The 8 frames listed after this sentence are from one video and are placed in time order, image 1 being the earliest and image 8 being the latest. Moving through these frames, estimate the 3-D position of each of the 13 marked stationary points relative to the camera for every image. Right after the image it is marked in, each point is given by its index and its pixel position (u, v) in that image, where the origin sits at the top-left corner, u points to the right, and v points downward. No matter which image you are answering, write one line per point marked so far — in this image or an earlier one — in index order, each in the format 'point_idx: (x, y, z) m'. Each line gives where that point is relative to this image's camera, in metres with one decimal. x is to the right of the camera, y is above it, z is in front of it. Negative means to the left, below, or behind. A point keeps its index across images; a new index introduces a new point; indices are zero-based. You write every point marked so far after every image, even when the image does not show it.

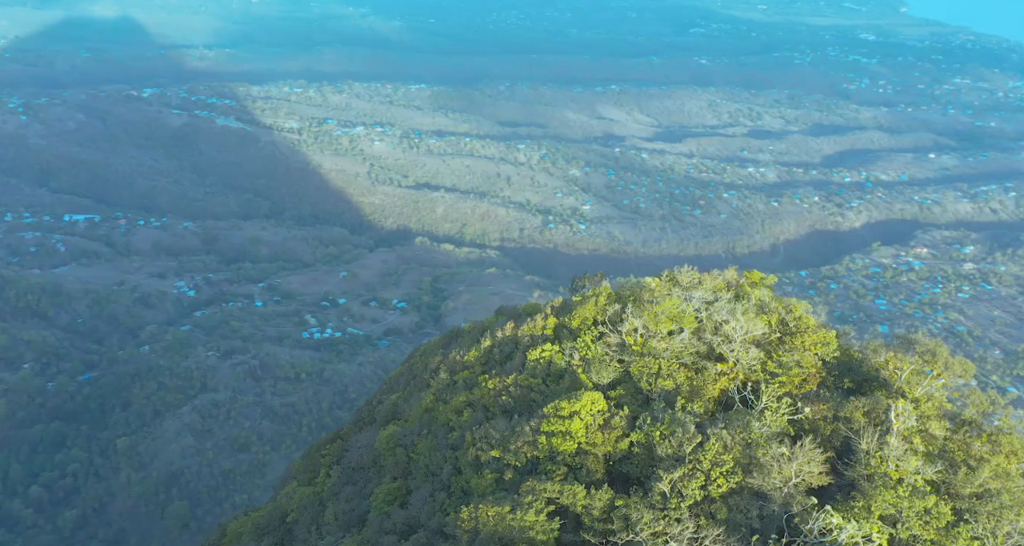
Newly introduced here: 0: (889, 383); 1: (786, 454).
0: (+8.9, -2.6, +20.3) m
1: (+5.5, -3.7, +17.5) m
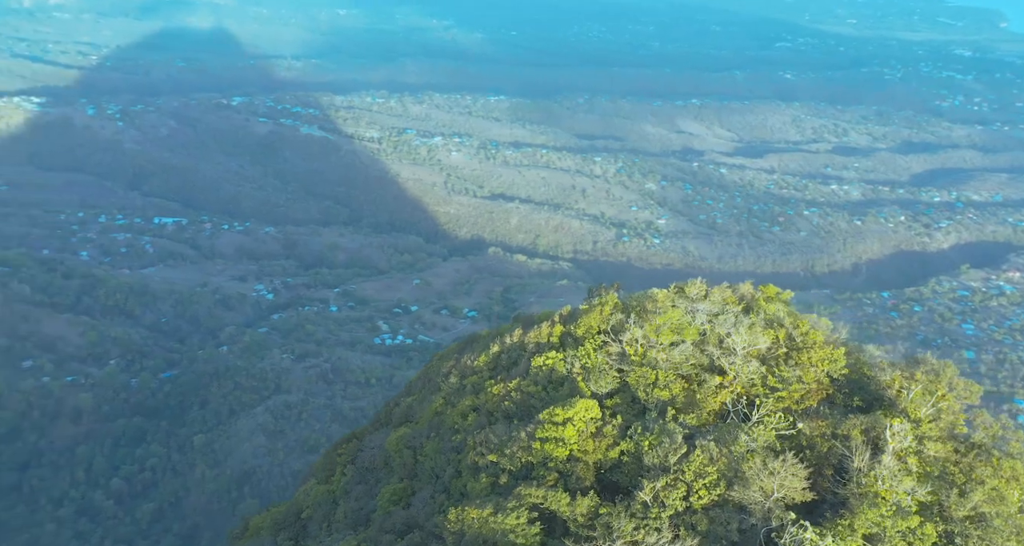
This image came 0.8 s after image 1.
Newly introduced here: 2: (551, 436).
0: (+8.8, -3.0, +19.7) m
1: (+5.2, -3.9, +17.2) m
2: (+0.9, -3.7, +19.3) m
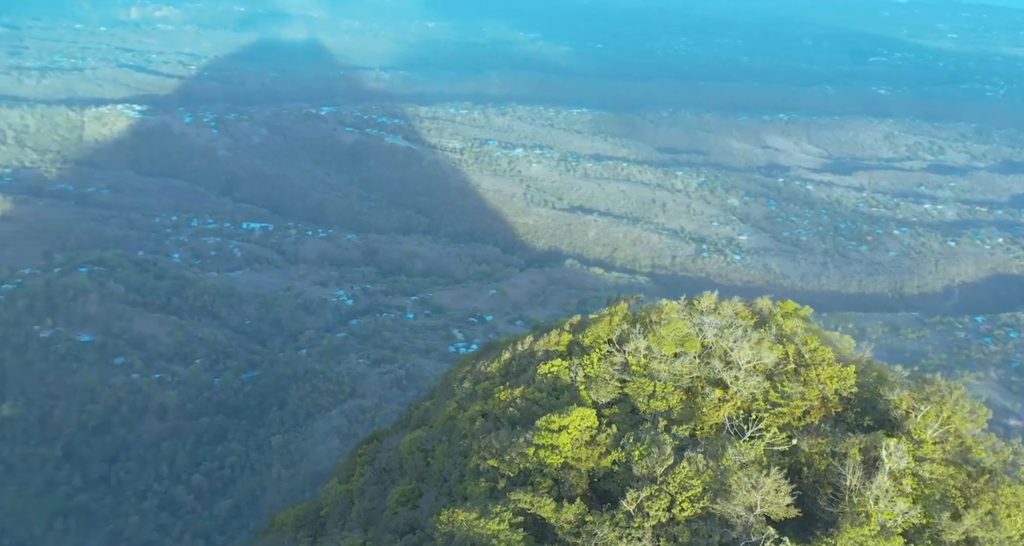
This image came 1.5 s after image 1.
0: (+8.7, -3.3, +19.1) m
1: (+4.8, -4.2, +17.0) m
2: (+0.8, -3.9, +19.4) m
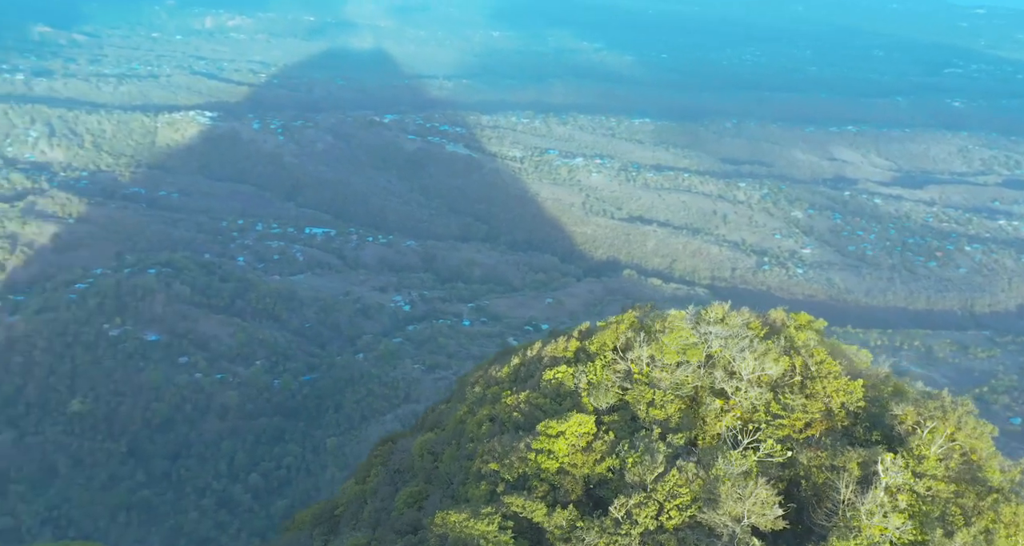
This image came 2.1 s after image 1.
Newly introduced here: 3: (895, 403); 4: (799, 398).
0: (+8.6, -3.6, +18.6) m
1: (+4.6, -4.4, +16.8) m
2: (+0.7, -4.0, +19.5) m
3: (+8.7, -2.9, +19.3) m
4: (+6.7, -2.9, +19.5) m
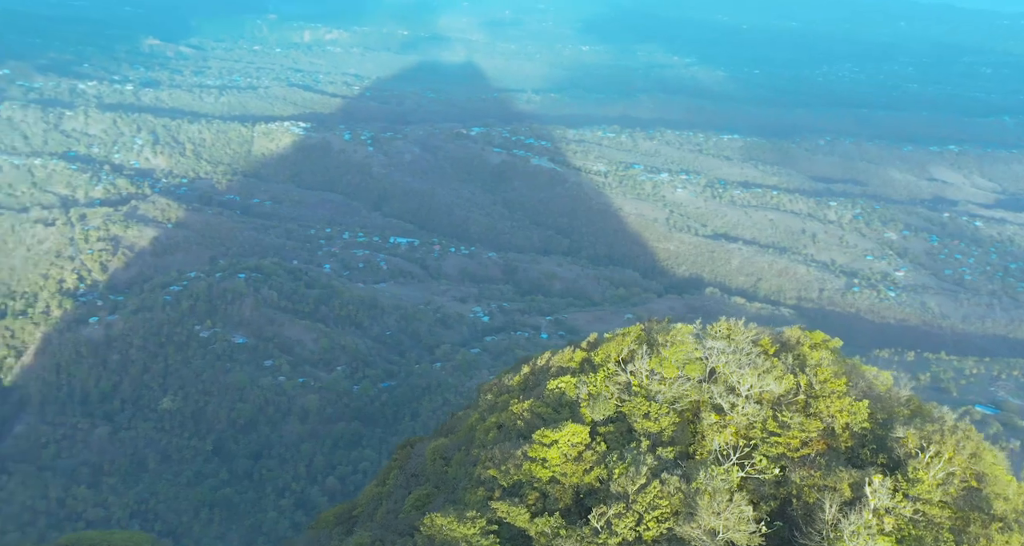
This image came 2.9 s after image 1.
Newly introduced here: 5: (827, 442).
0: (+8.3, -4.0, +18.0) m
1: (+4.1, -4.6, +16.5) m
2: (+0.5, -4.2, +19.5) m
3: (+8.5, -3.4, +18.6) m
4: (+6.5, -3.2, +19.1) m
5: (+7.1, -3.8, +19.0) m
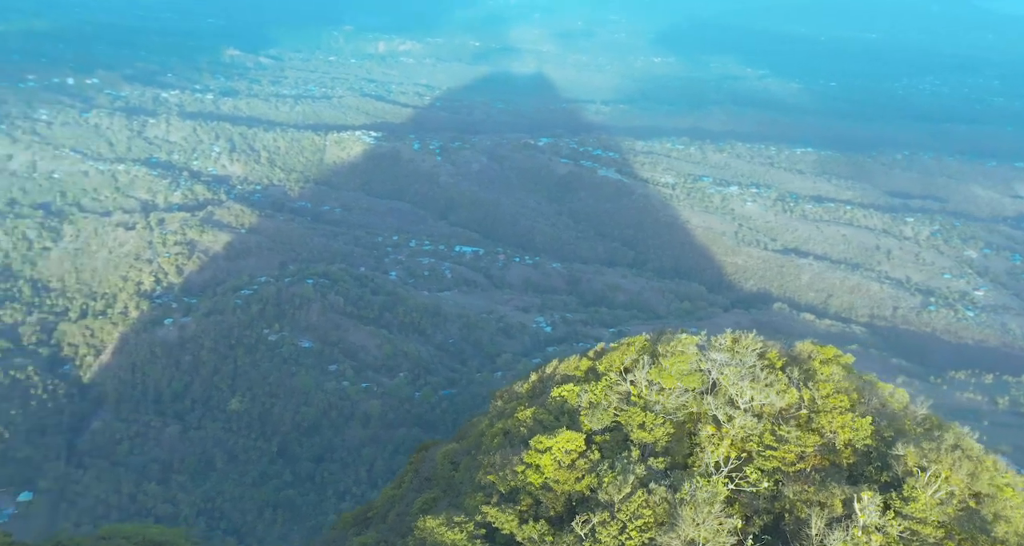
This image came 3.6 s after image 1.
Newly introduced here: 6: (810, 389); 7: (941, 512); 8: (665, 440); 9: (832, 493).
0: (+8.0, -4.3, +17.5) m
1: (+3.7, -4.8, +16.3) m
2: (+0.4, -4.4, +19.6) m
3: (+8.3, -3.7, +18.0) m
4: (+6.3, -3.5, +18.7) m
5: (+6.9, -4.1, +18.5) m
6: (+7.0, -2.7, +19.8) m
7: (+8.3, -4.7, +16.4) m
8: (+3.5, -3.8, +19.1) m
9: (+6.3, -4.4, +16.8) m
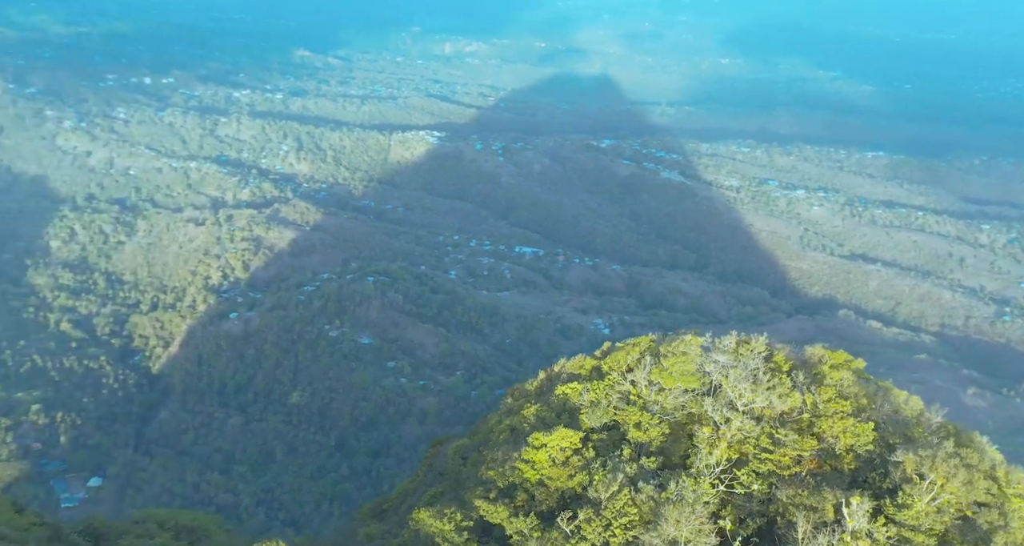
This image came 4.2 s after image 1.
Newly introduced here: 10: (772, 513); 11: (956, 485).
0: (+7.8, -4.4, +17.0) m
1: (+3.4, -4.8, +16.1) m
2: (+0.3, -4.3, +19.6) m
3: (+8.1, -3.7, +17.5) m
4: (+6.1, -3.5, +18.3) m
5: (+6.7, -4.1, +18.1) m
6: (+6.9, -2.8, +19.4) m
7: (+8.0, -4.8, +15.9) m
8: (+3.4, -3.8, +19.0) m
9: (+6.0, -4.4, +16.5) m
10: (+5.3, -4.9, +17.2) m
11: (+8.8, -4.2, +16.5) m
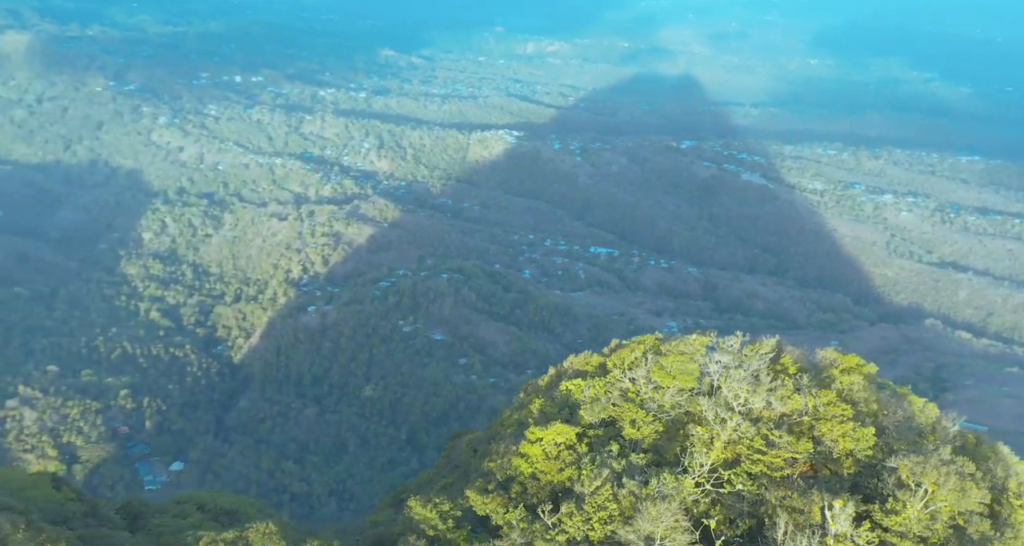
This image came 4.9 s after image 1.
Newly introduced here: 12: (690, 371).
0: (+7.4, -4.4, +16.4) m
1: (+2.9, -4.7, +15.9) m
2: (+0.2, -4.2, +19.7) m
3: (+7.7, -3.7, +16.9) m
4: (+5.9, -3.5, +17.9) m
5: (+6.4, -4.1, +17.6) m
6: (+6.8, -2.8, +18.8) m
7: (+7.5, -4.8, +15.3) m
8: (+3.2, -3.7, +18.8) m
9: (+5.6, -4.4, +16.0) m
10: (+4.9, -4.9, +16.9) m
11: (+8.4, -4.3, +15.8) m
12: (+4.3, -2.3, +19.8) m
